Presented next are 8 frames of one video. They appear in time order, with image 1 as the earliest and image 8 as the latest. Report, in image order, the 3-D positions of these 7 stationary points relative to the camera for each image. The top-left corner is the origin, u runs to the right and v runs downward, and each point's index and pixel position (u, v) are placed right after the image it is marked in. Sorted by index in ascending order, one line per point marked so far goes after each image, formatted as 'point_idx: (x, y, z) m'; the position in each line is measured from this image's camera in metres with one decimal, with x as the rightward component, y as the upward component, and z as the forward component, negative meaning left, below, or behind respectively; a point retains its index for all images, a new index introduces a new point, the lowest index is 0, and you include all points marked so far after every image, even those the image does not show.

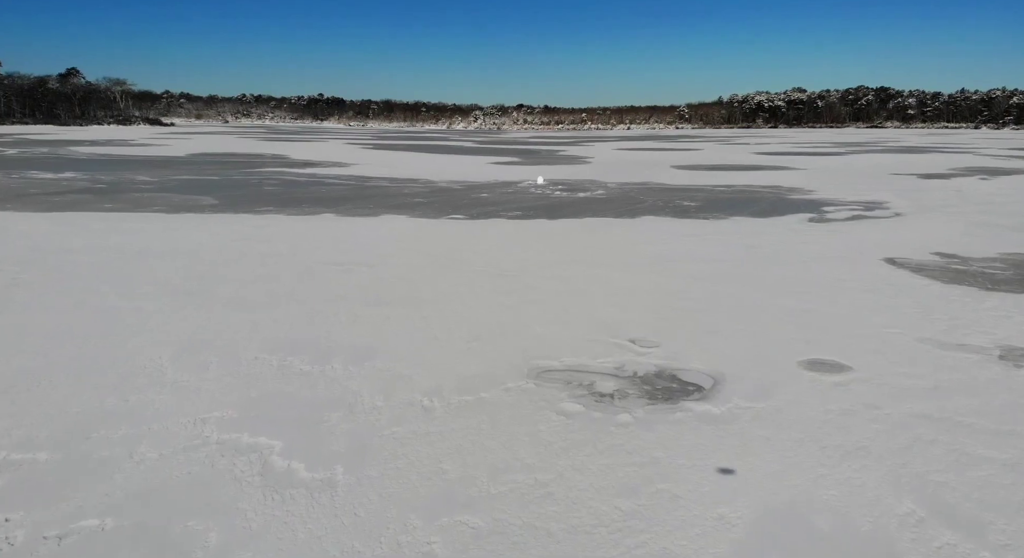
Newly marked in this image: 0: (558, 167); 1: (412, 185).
0: (+1.0, +2.3, +15.0) m
1: (-1.4, +1.4, +10.6) m
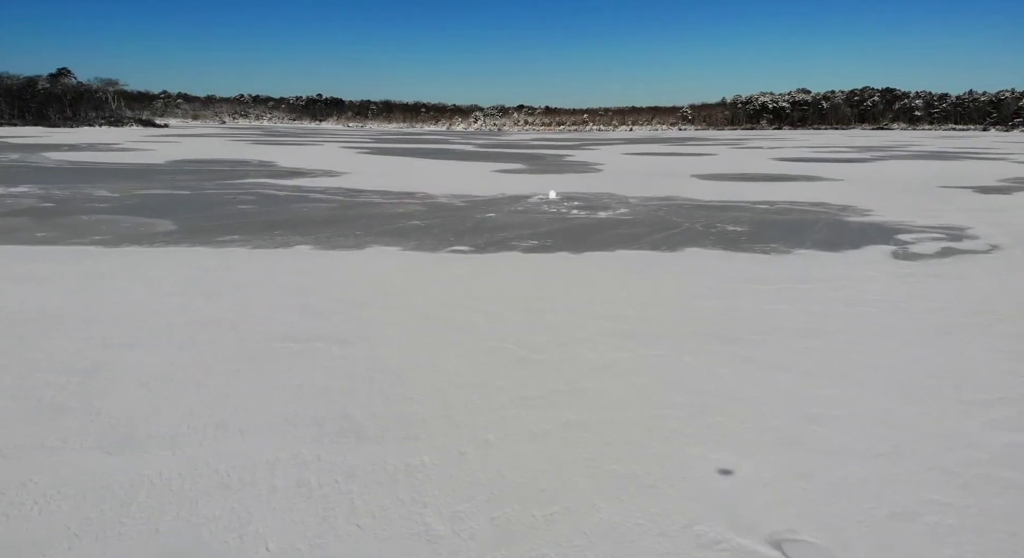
0: (+1.1, +1.9, +13.8) m
1: (-1.3, +1.0, +9.4) m
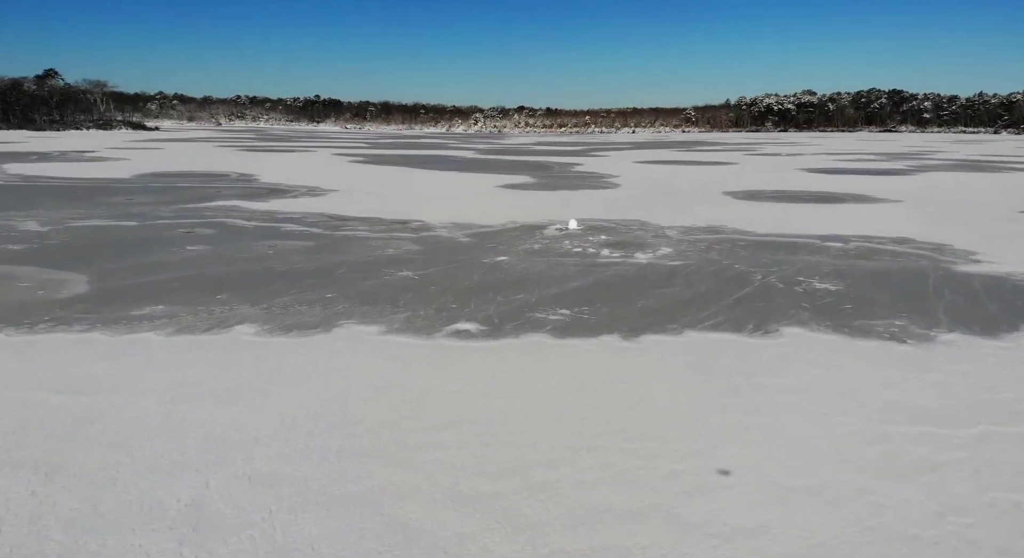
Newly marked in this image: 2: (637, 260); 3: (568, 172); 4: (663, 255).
0: (+1.2, +1.4, +12.2) m
1: (-1.2, +0.5, +7.8) m
2: (+1.1, +0.2, +6.3) m
3: (+1.5, +2.8, +19.0) m
4: (+1.4, +0.2, +6.6) m
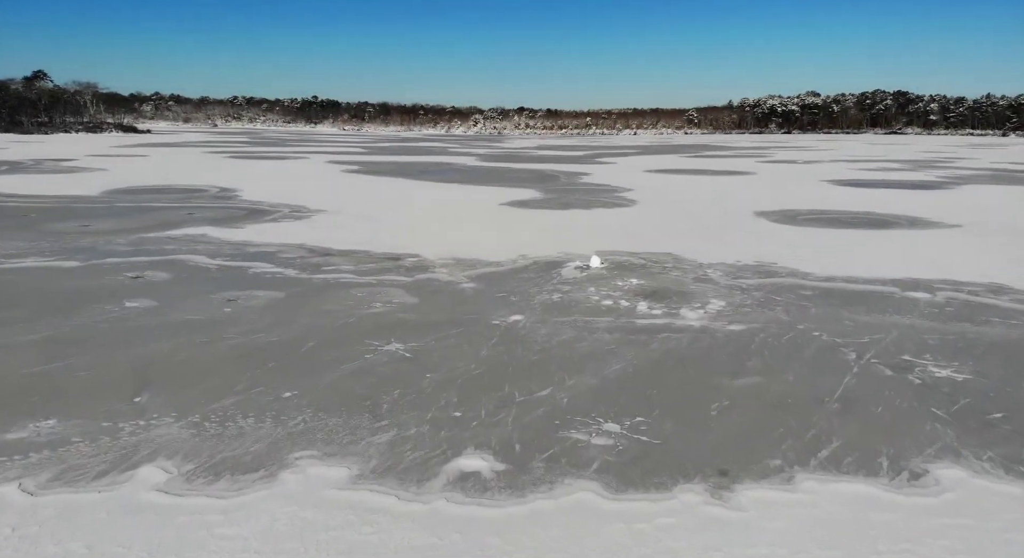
0: (+1.3, +0.9, +10.9) m
1: (-1.1, 0.0, +6.5) m
2: (+1.2, -0.3, +5.1) m
3: (+1.6, +2.3, +17.7) m
4: (+1.5, -0.2, +5.3) m
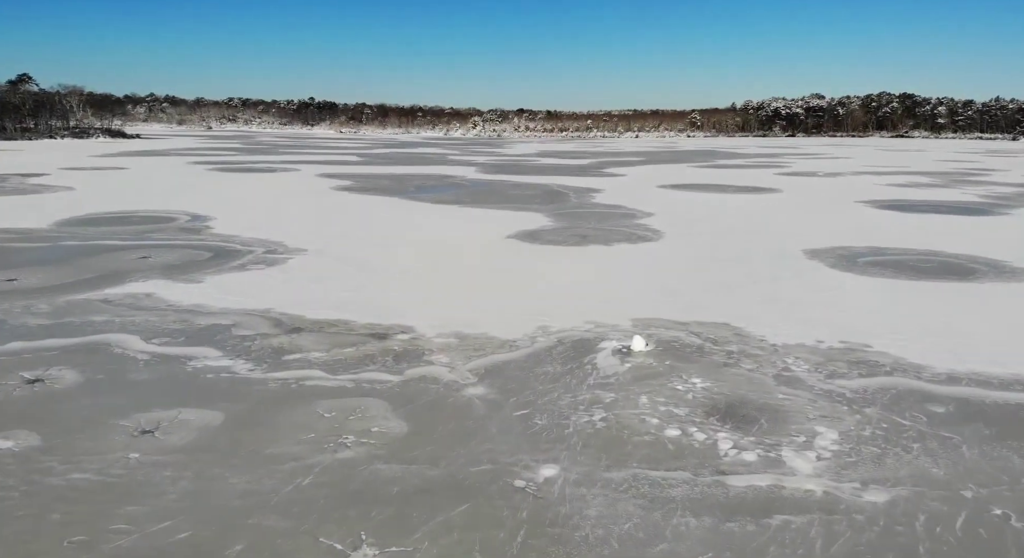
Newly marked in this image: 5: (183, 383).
0: (+1.5, +0.3, +9.3) m
1: (-0.9, -0.6, +4.9) m
2: (+1.4, -1.0, +3.5) m
3: (+1.7, +1.6, +16.1) m
4: (+1.6, -0.9, +3.8) m
5: (-2.1, -0.7, +4.7) m
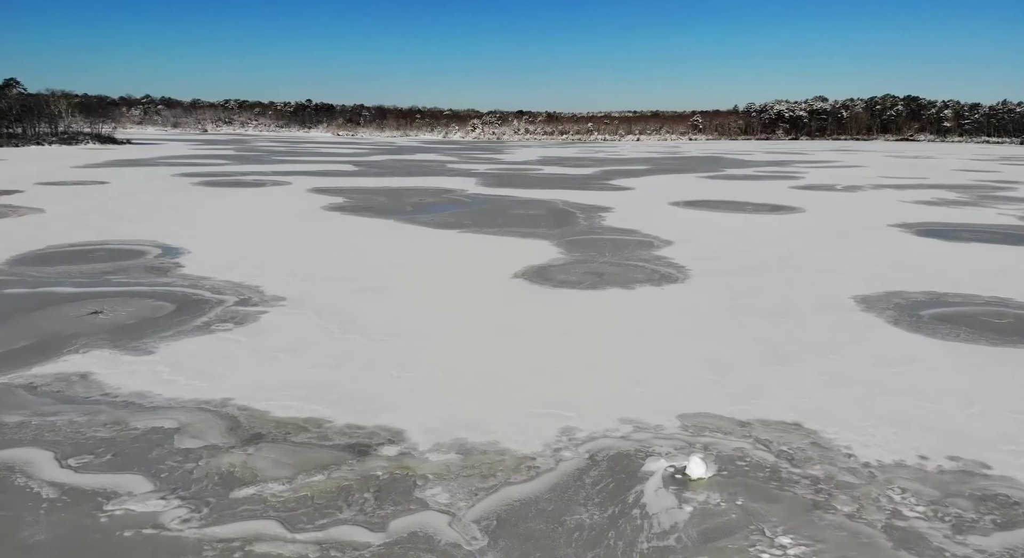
0: (+1.6, -0.4, +8.1) m
1: (-0.8, -1.3, +3.7) m
2: (+1.5, -1.6, +2.2) m
3: (+1.8, +1.0, +14.9) m
4: (+1.8, -1.5, +2.5) m
5: (-2.0, -1.3, +3.5) m
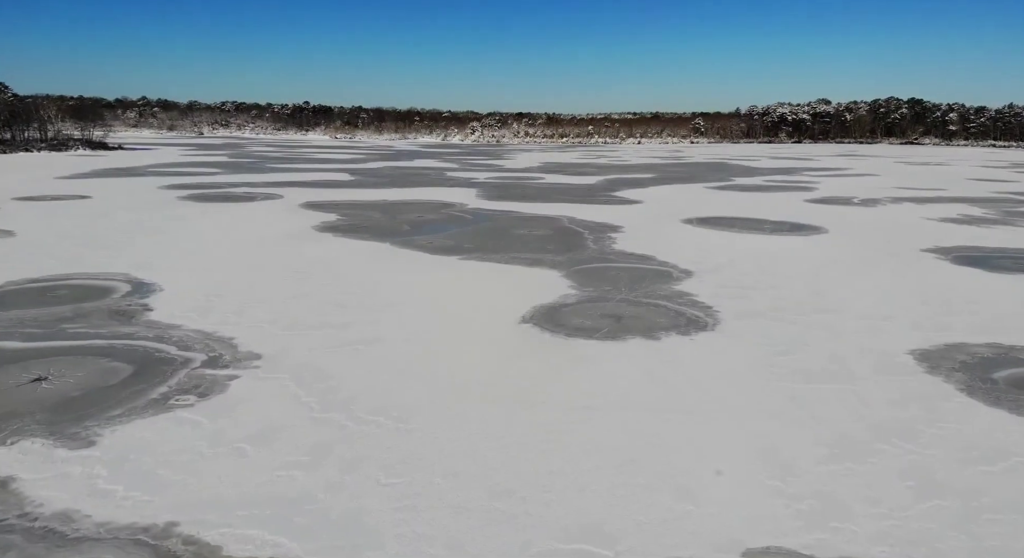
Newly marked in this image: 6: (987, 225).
0: (+1.7, -0.9, +7.0) m
1: (-0.7, -1.8, +2.6) m
2: (+1.6, -2.1, +1.2) m
3: (+1.9, +0.5, +13.8) m
4: (+1.9, -2.1, +1.4) m
5: (-1.9, -1.8, +2.4) m
6: (+11.4, +1.3, +17.5) m
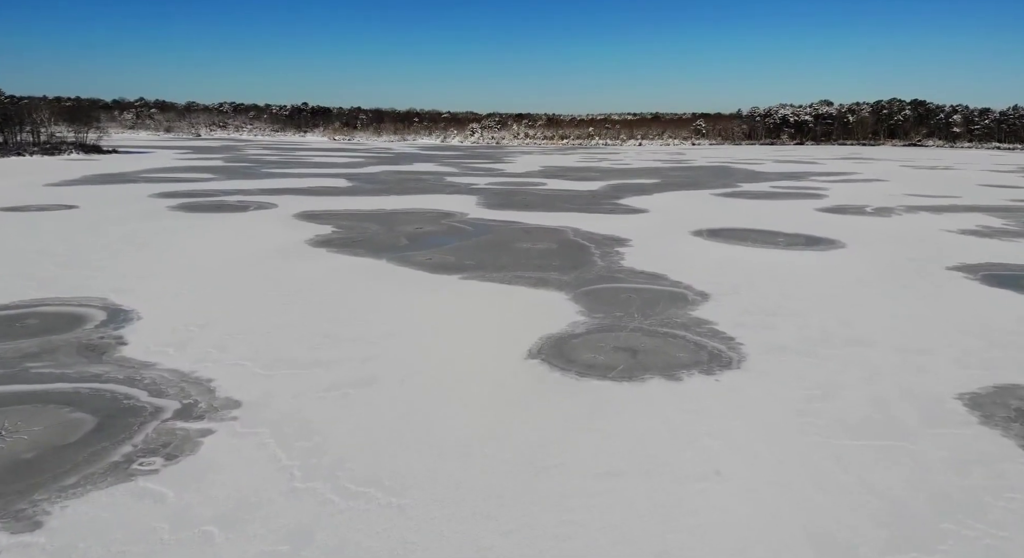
0: (+1.8, -1.3, +6.3) m
1: (-0.6, -2.2, +1.9) m
2: (+1.7, -2.5, +0.4) m
3: (+1.9, +0.1, +13.1) m
4: (+1.9, -2.4, +0.7) m
5: (-1.8, -2.2, +1.7) m
6: (+11.5, +1.0, +16.8) m
